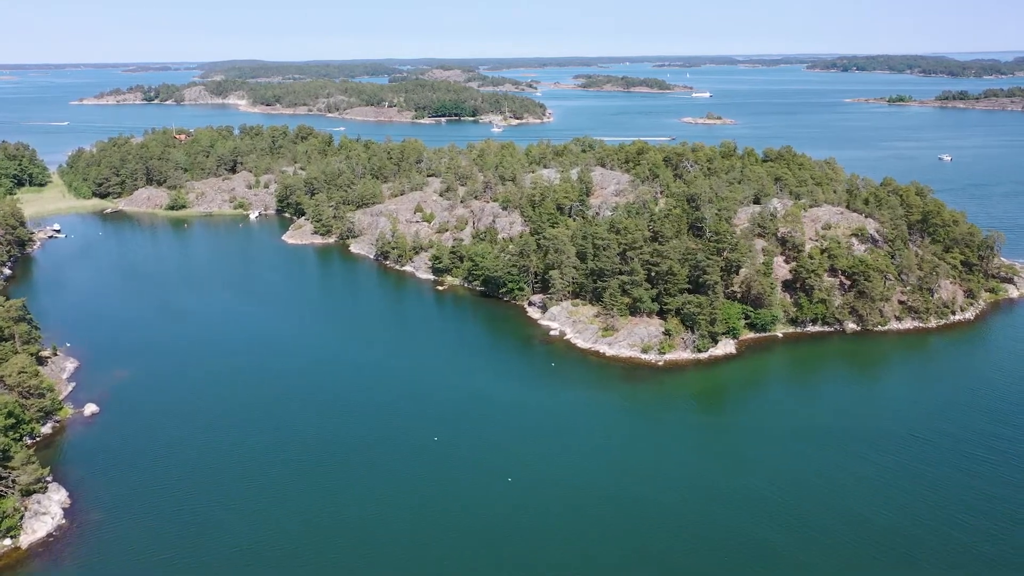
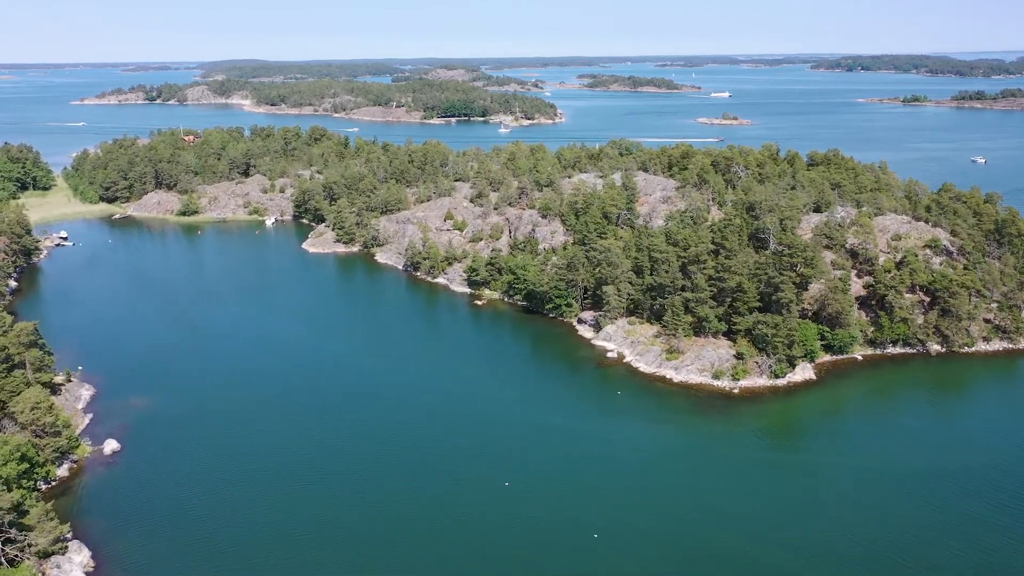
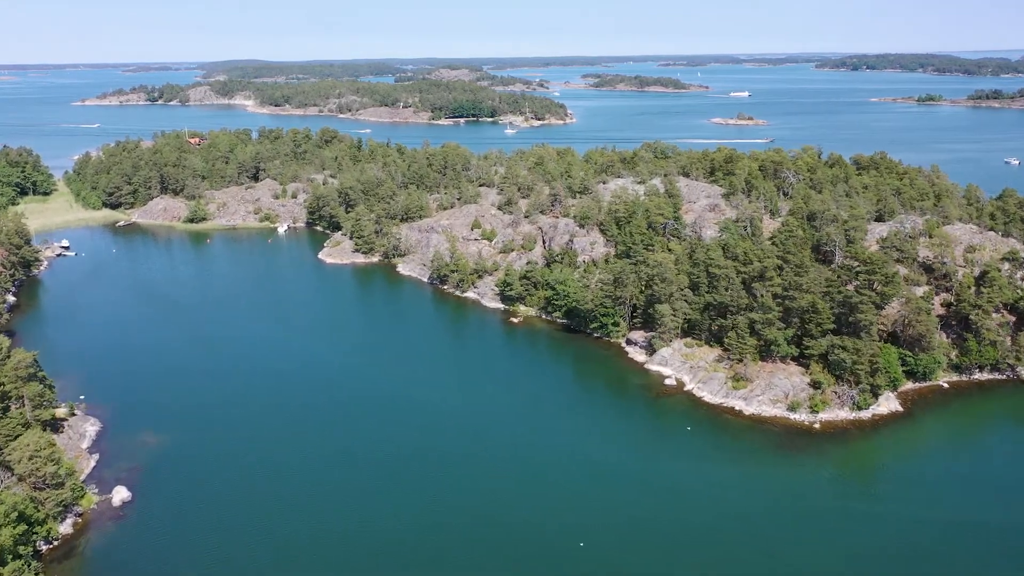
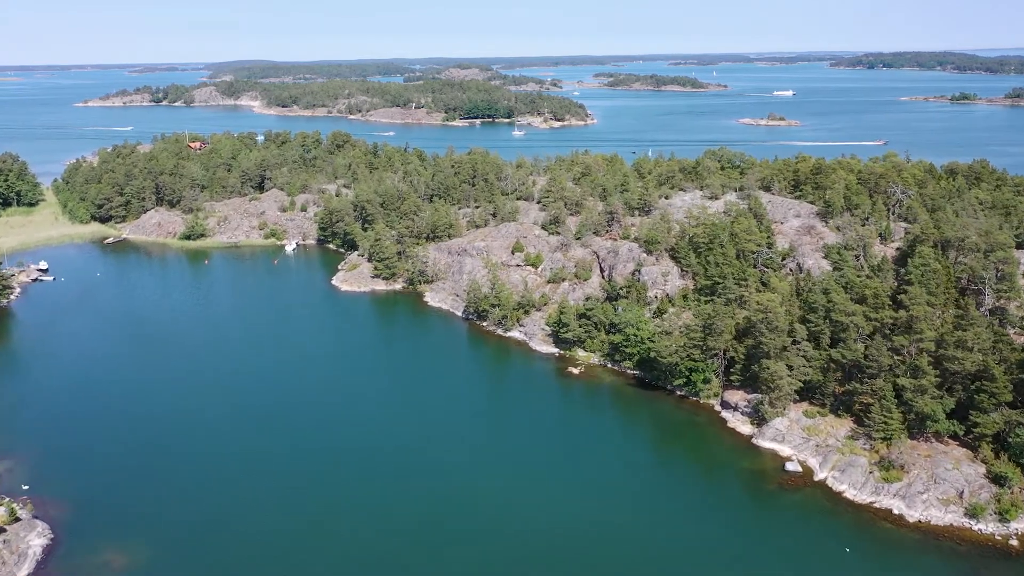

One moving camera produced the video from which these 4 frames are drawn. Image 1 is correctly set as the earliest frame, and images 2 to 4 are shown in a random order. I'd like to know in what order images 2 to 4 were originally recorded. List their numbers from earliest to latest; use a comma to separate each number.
2, 3, 4
